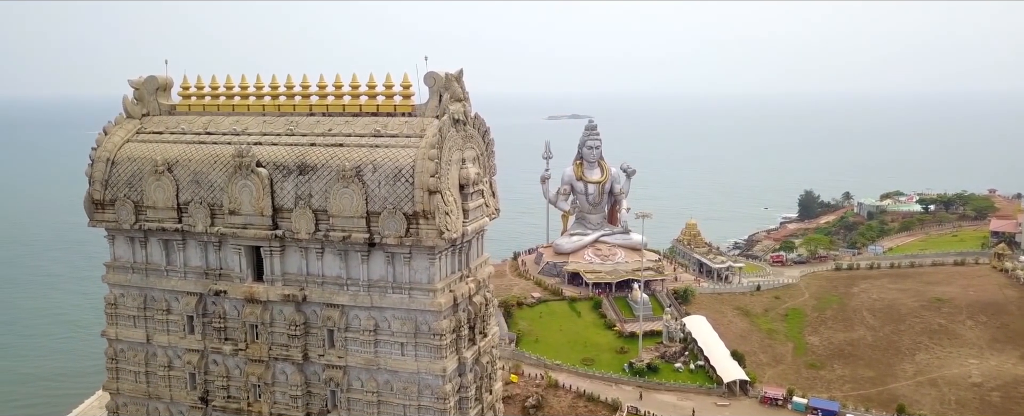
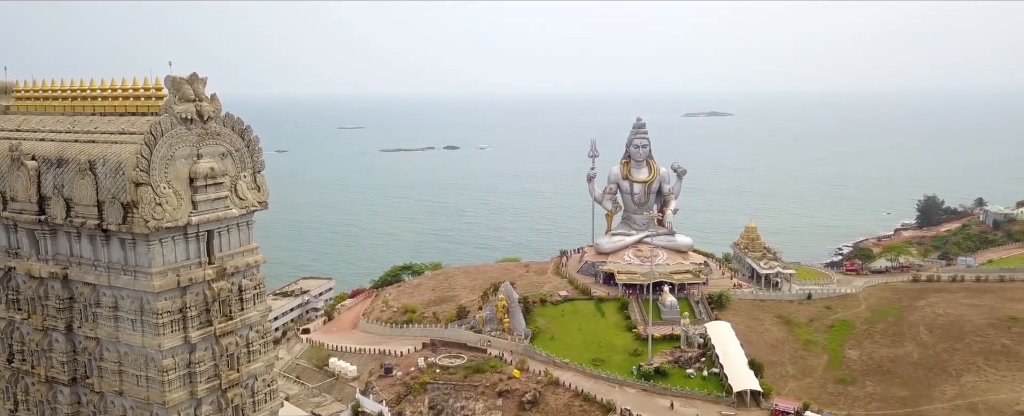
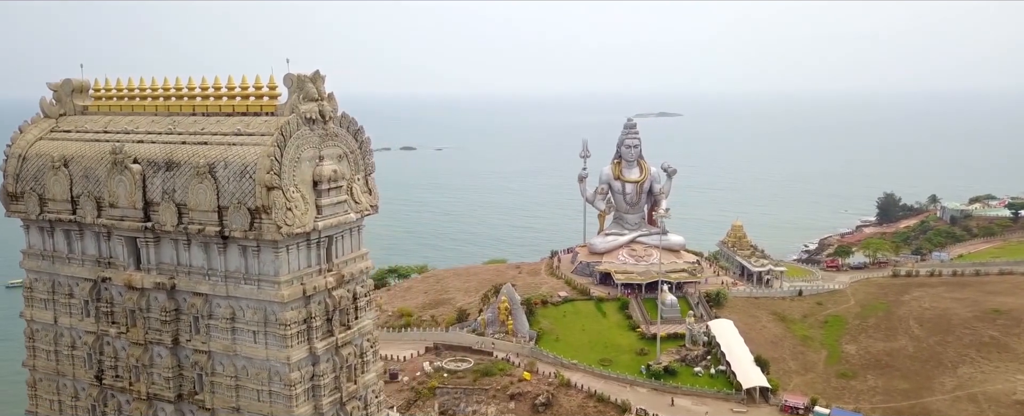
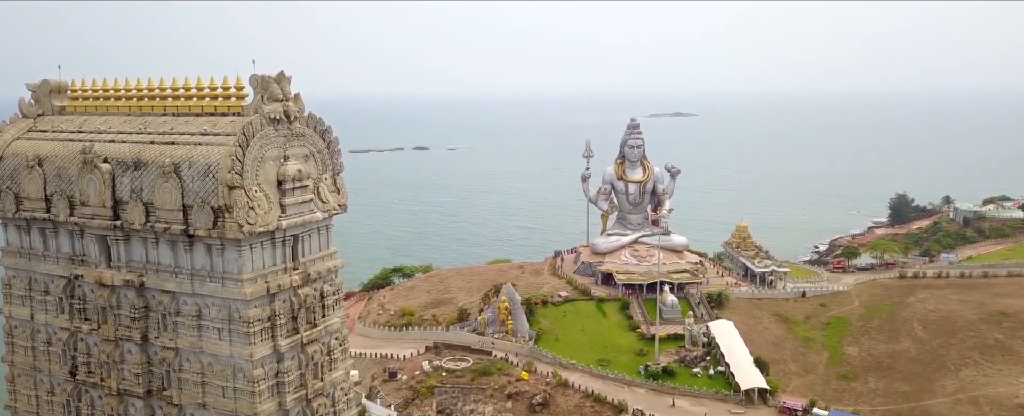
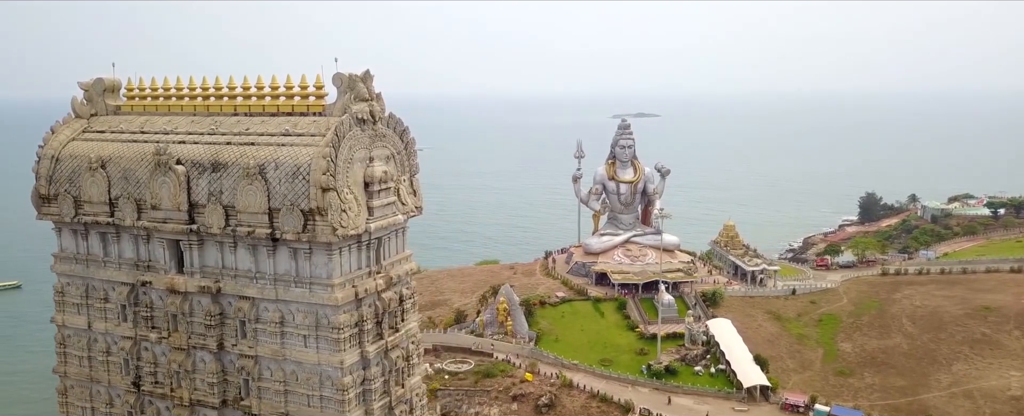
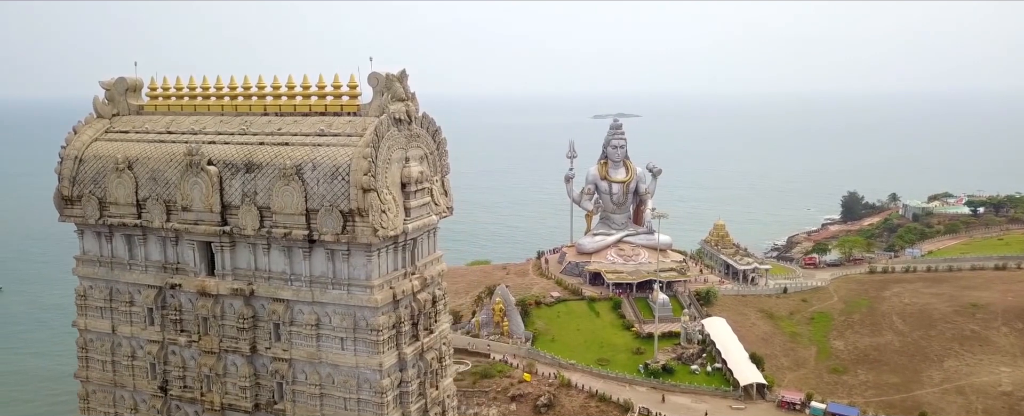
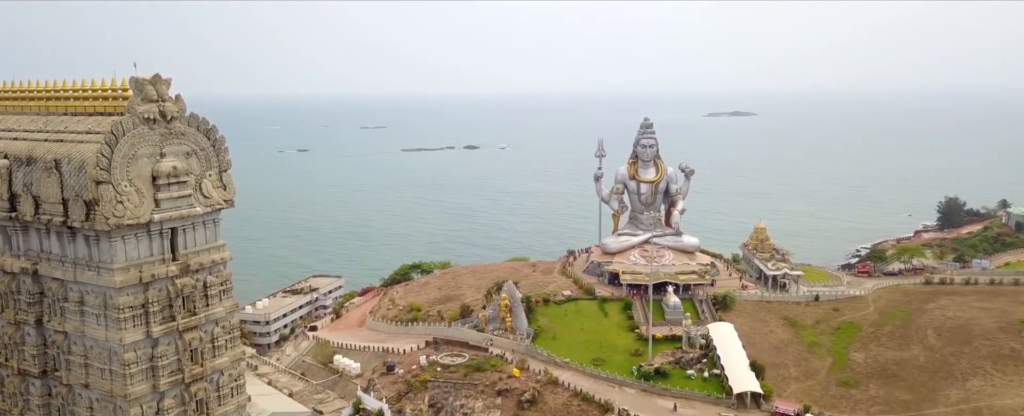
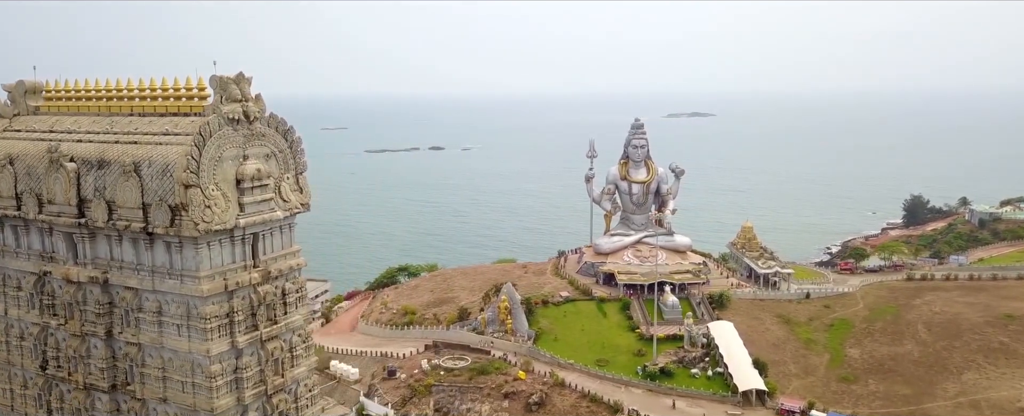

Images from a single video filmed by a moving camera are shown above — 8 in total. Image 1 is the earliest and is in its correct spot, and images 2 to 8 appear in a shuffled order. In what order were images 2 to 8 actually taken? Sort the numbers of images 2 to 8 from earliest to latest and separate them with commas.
6, 5, 3, 4, 8, 2, 7
